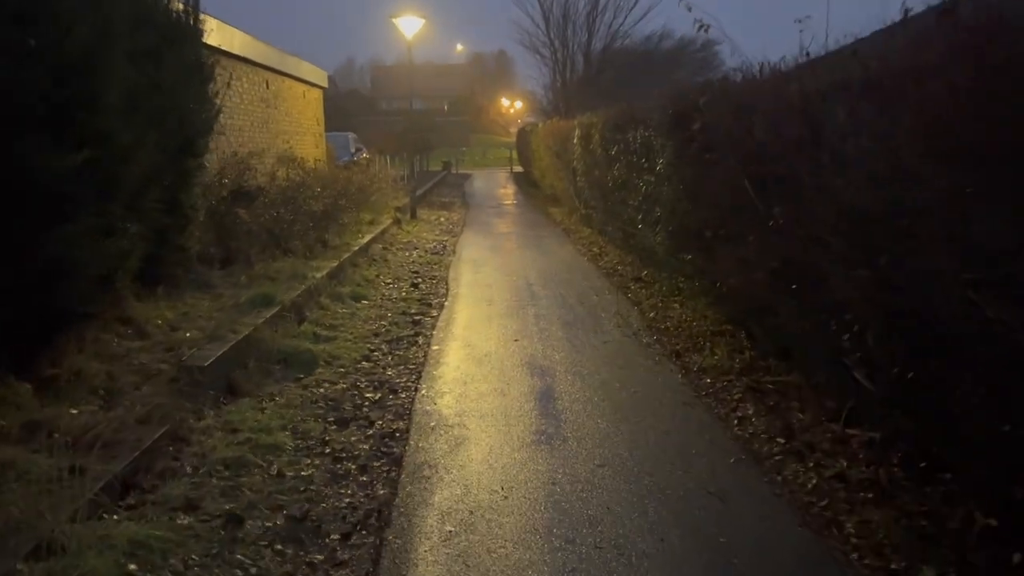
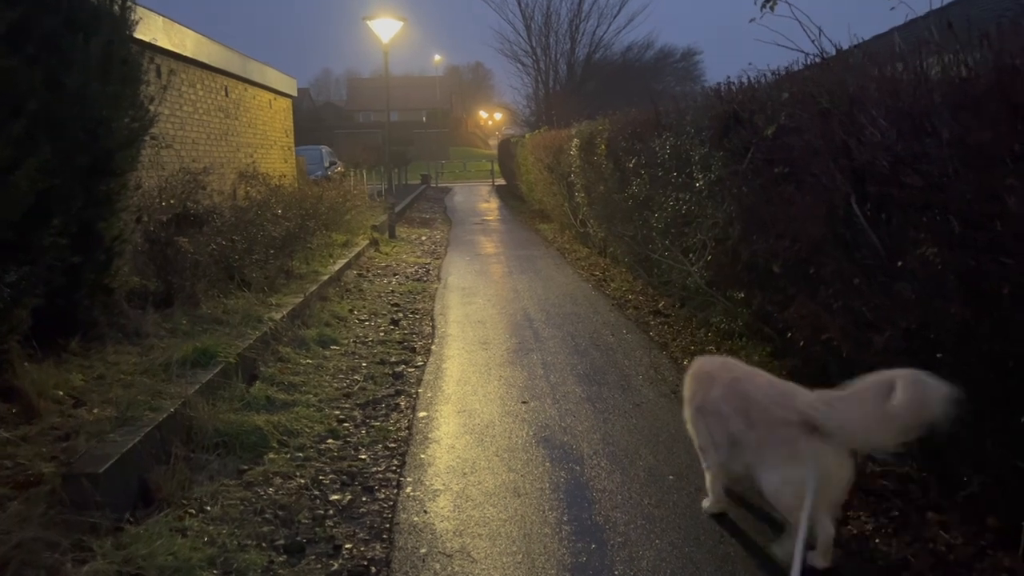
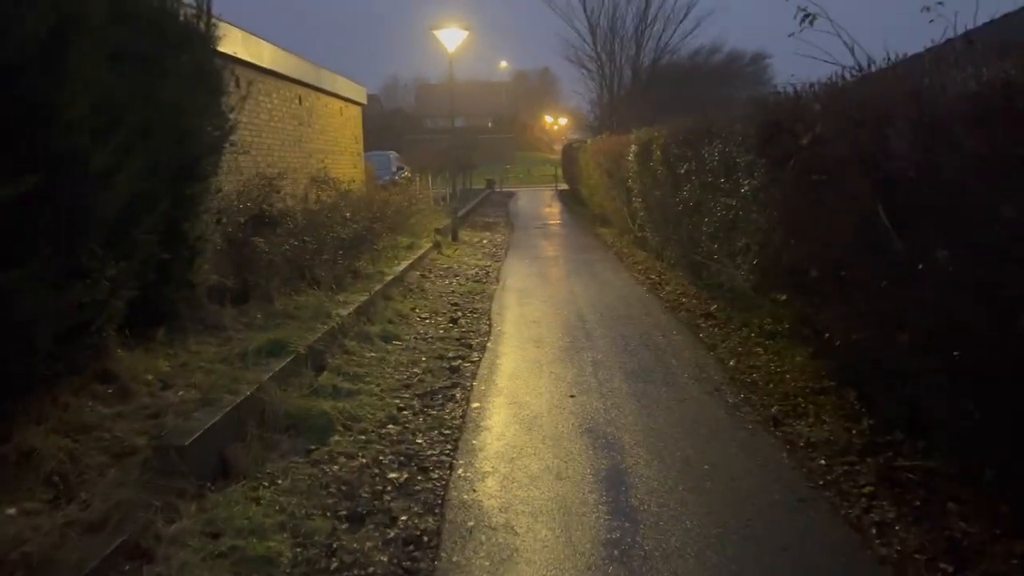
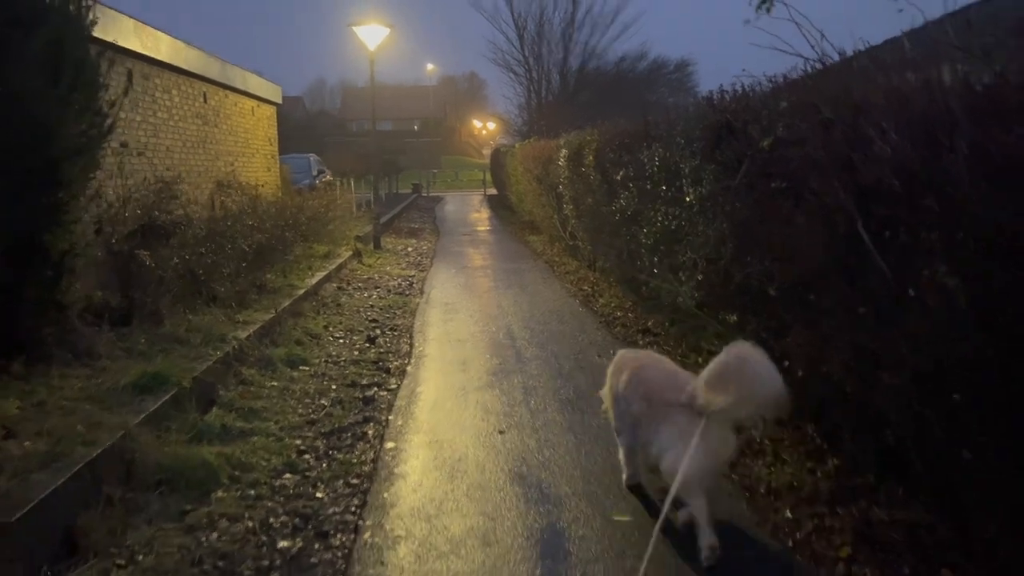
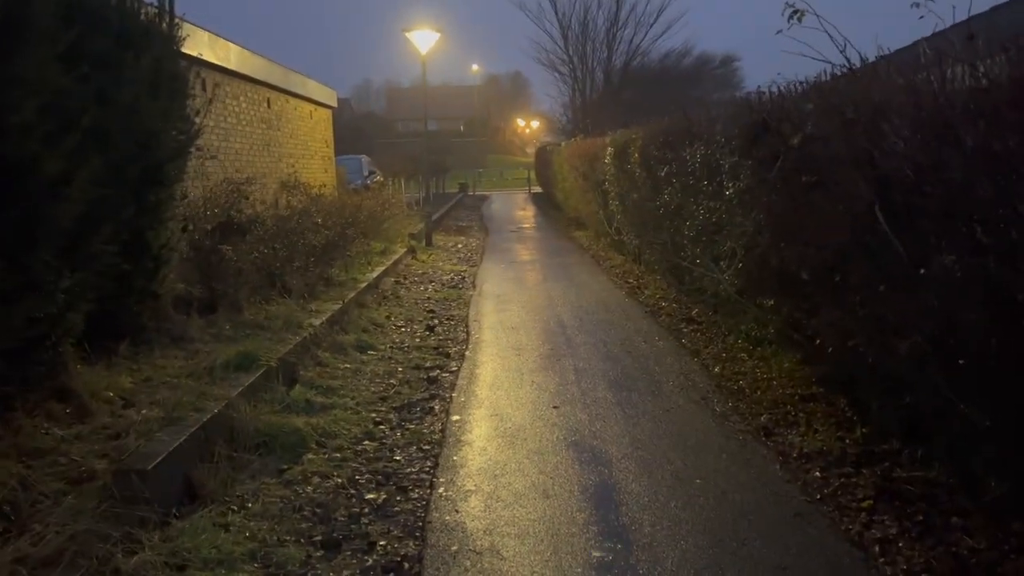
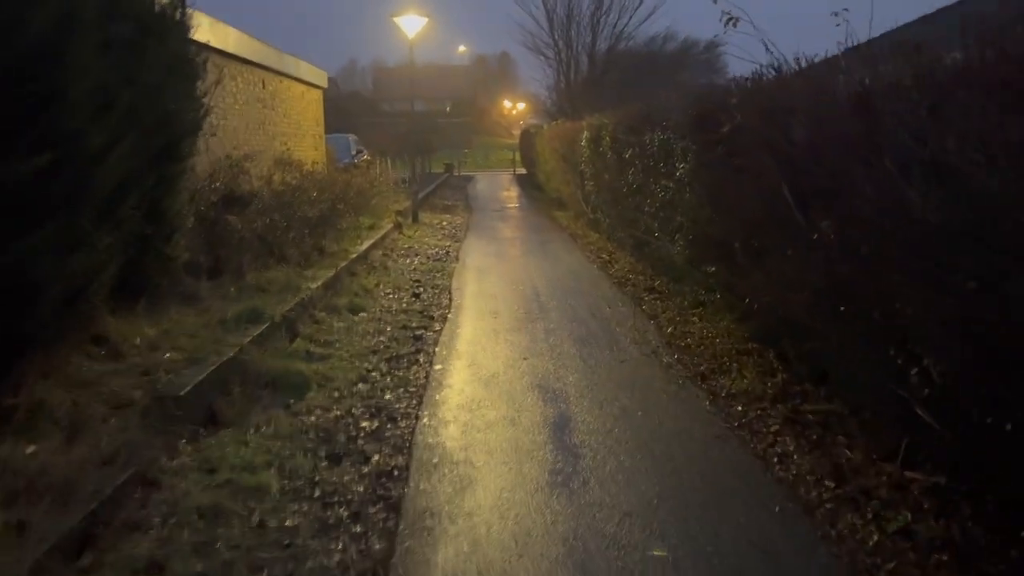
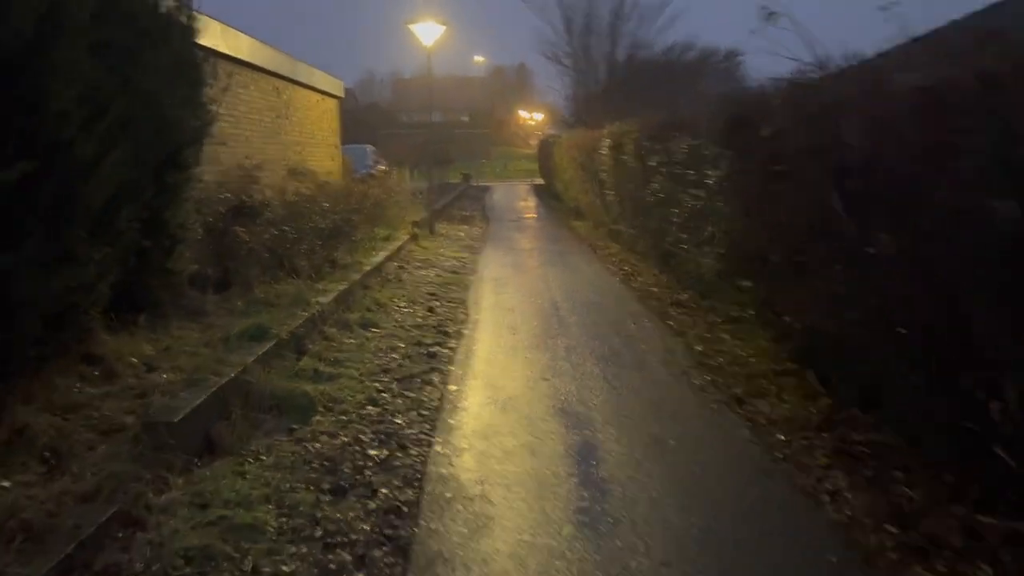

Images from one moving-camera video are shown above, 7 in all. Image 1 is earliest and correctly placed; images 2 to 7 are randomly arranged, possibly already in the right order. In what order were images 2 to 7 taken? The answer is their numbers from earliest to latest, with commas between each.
6, 7, 3, 5, 2, 4
